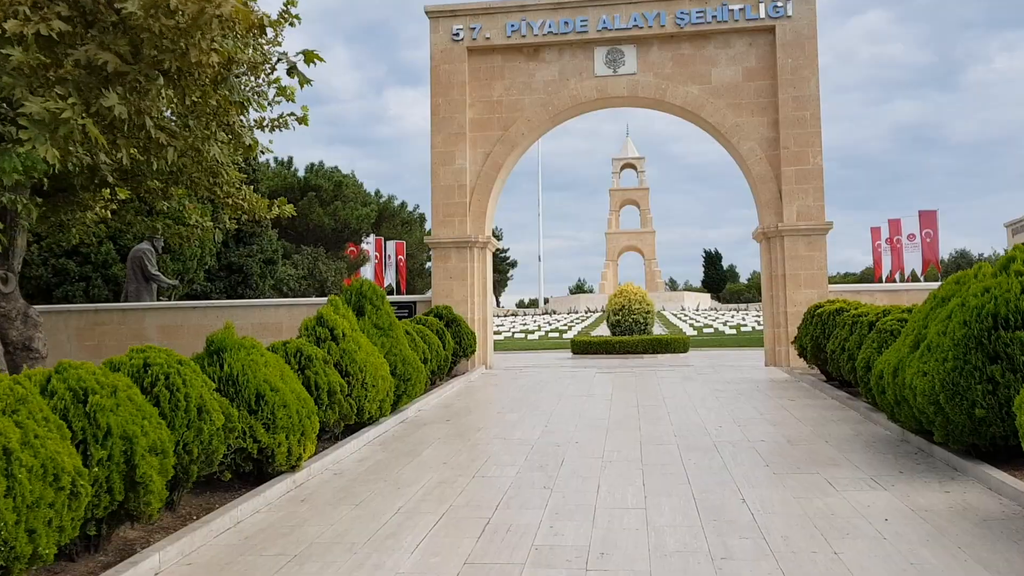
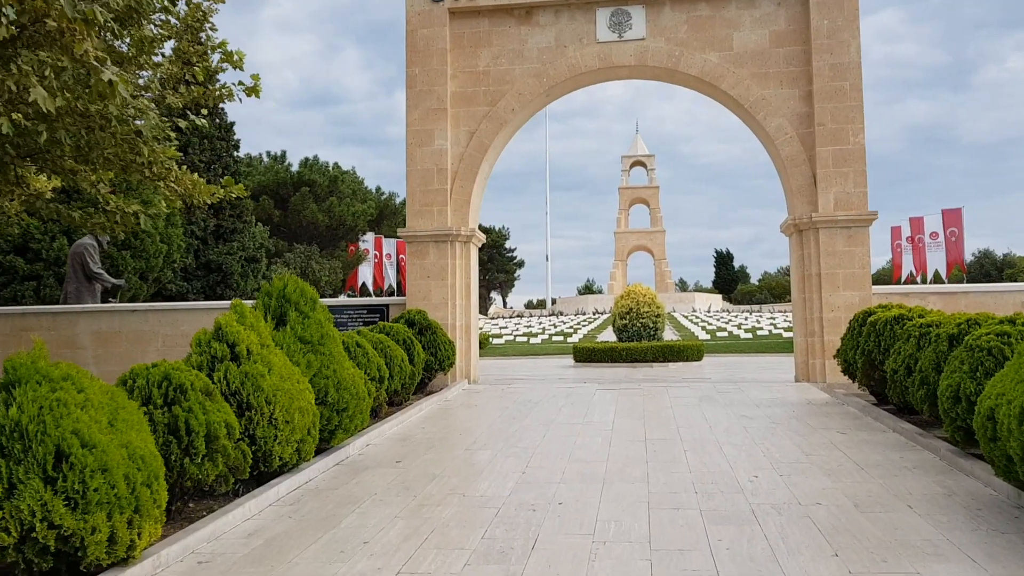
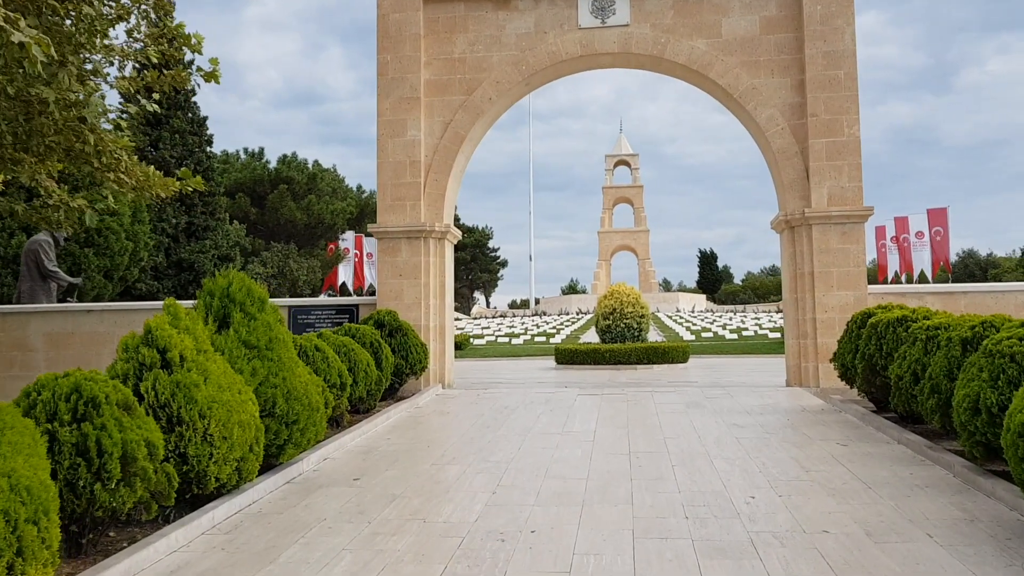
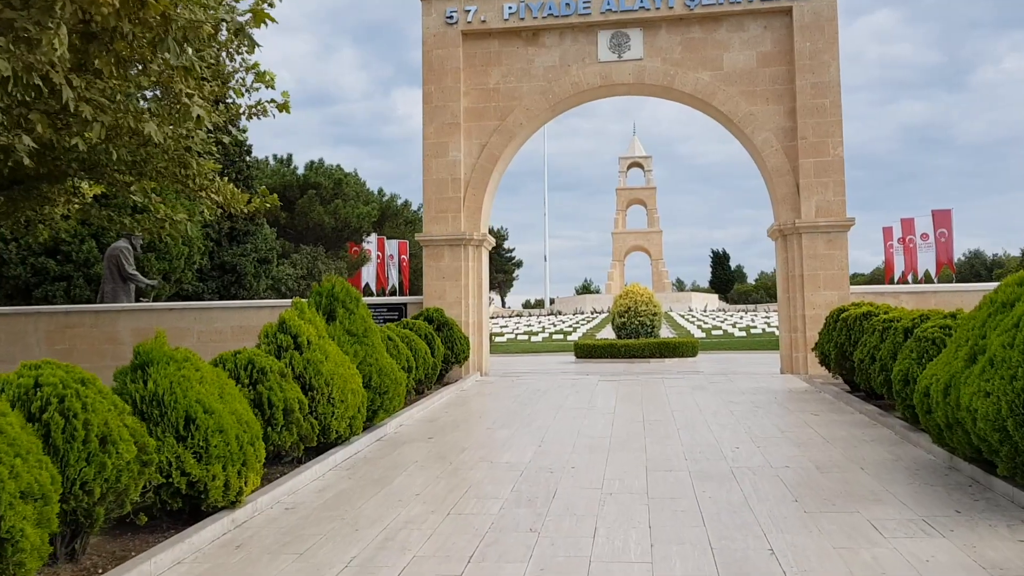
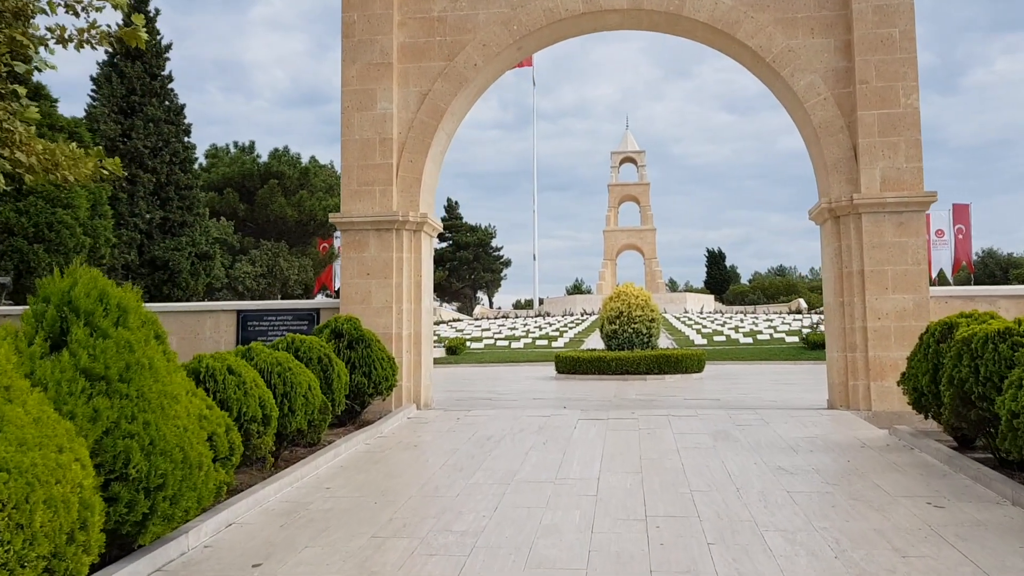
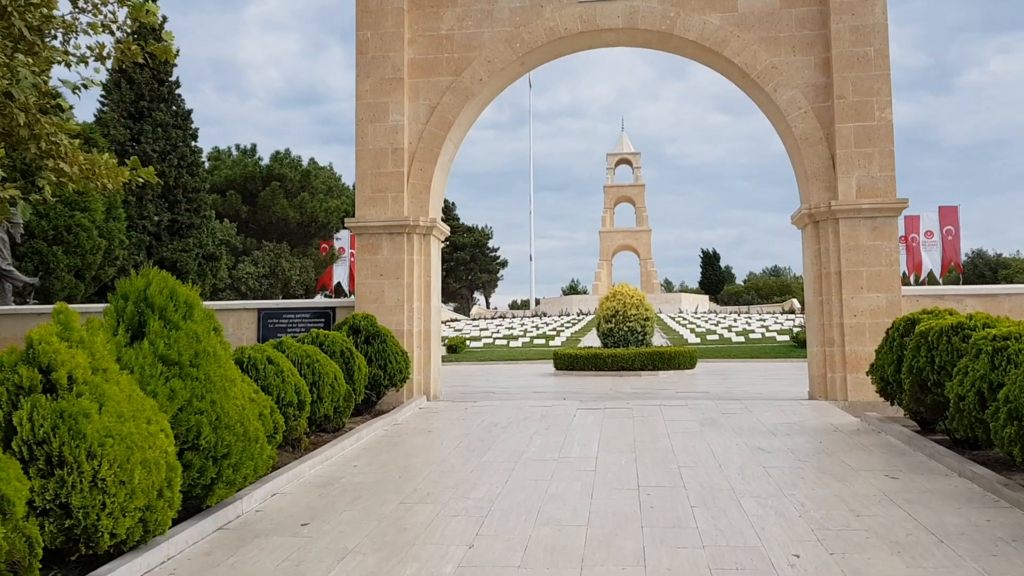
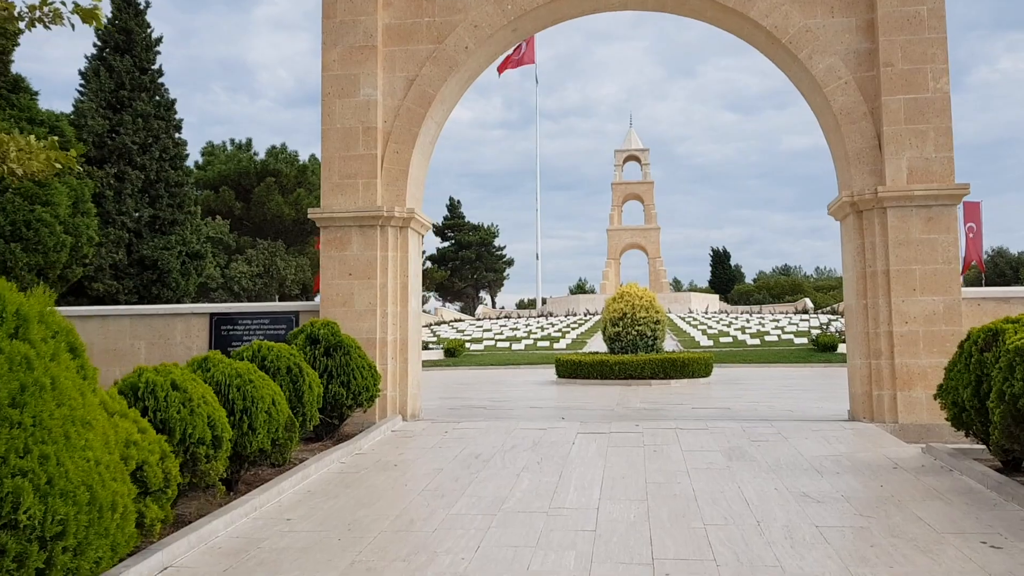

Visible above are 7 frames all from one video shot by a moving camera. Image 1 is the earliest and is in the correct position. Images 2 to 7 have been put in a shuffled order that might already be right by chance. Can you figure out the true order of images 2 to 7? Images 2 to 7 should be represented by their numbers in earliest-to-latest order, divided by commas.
4, 2, 3, 6, 5, 7
